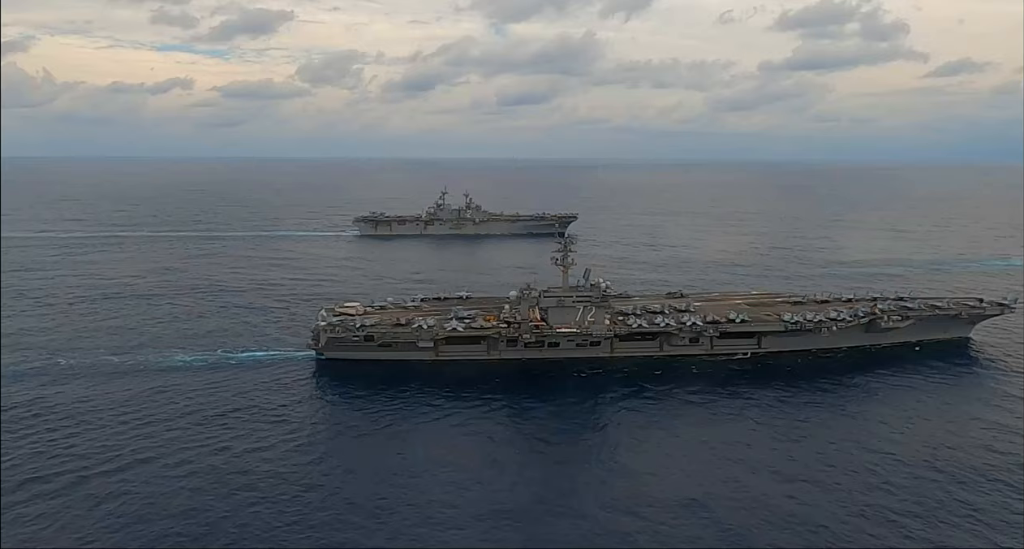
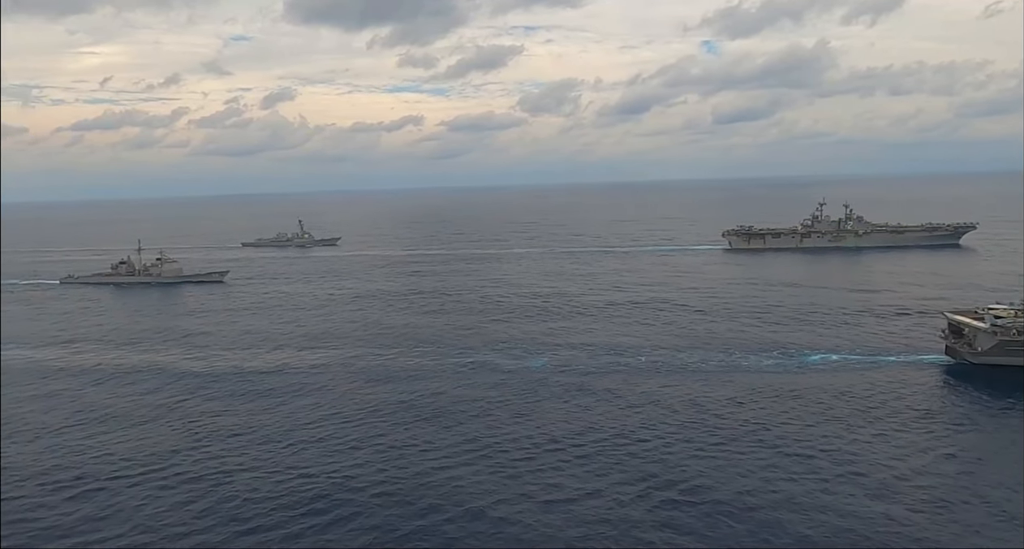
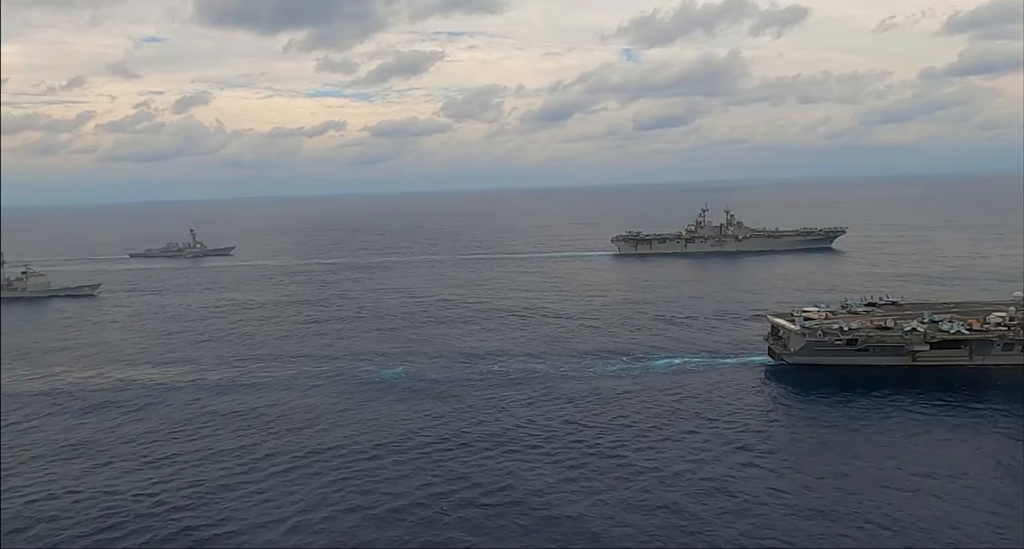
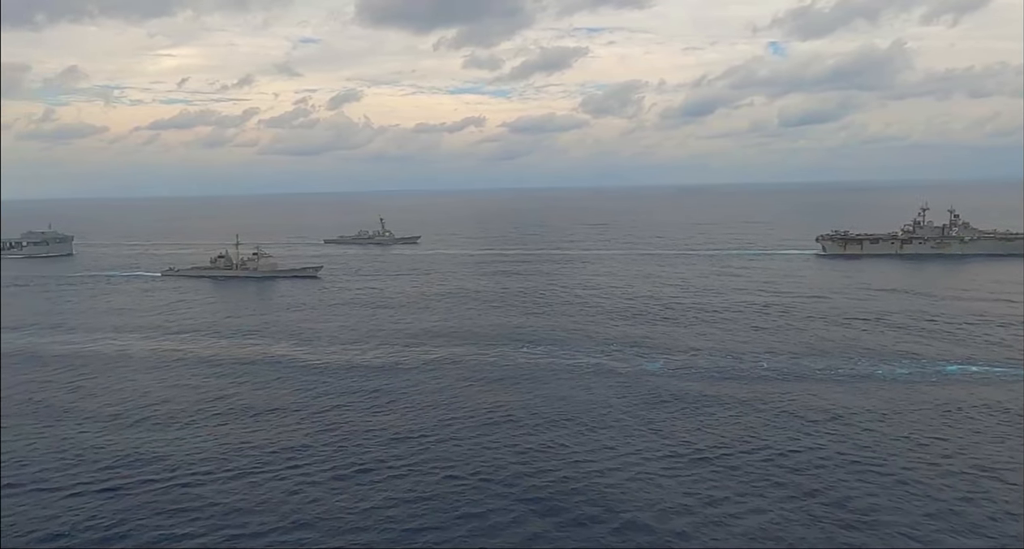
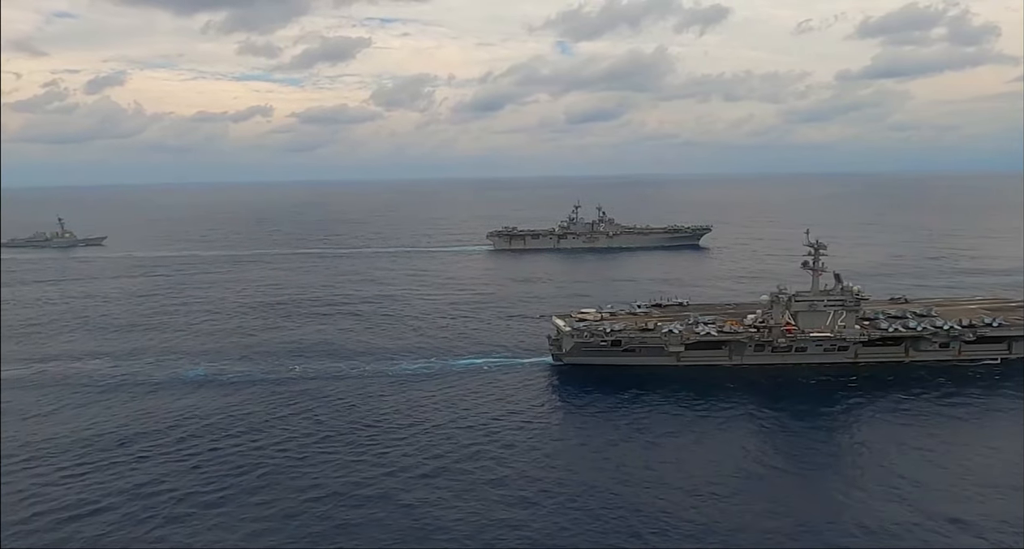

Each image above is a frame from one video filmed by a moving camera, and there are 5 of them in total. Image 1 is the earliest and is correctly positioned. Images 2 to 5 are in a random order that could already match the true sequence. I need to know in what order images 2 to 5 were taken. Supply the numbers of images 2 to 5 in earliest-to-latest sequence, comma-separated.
5, 3, 2, 4
